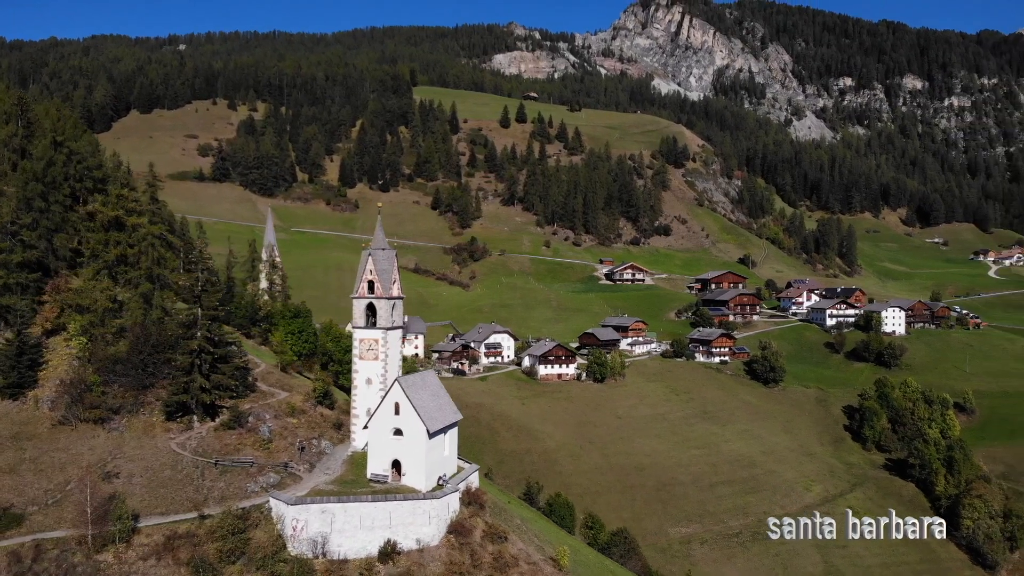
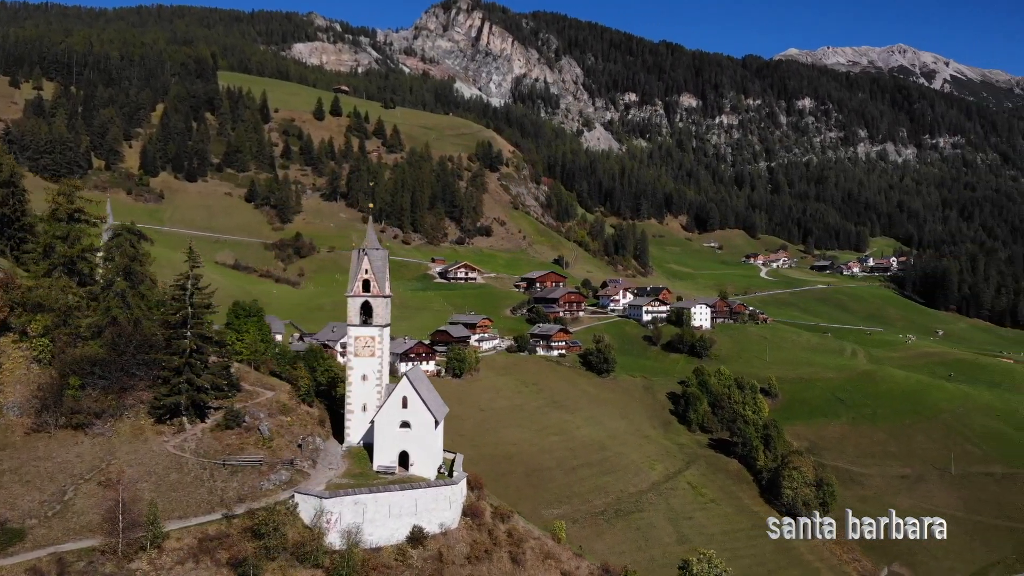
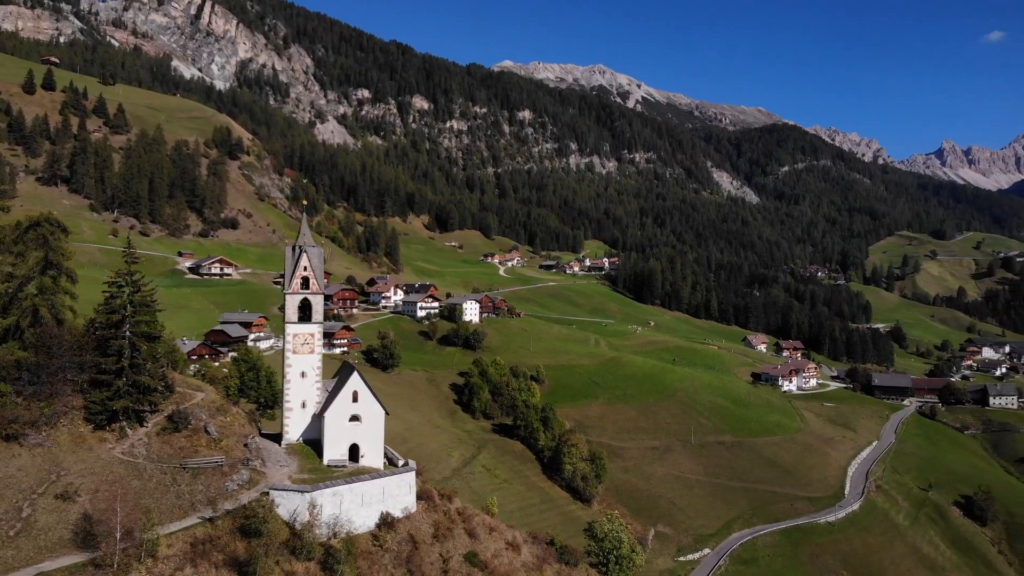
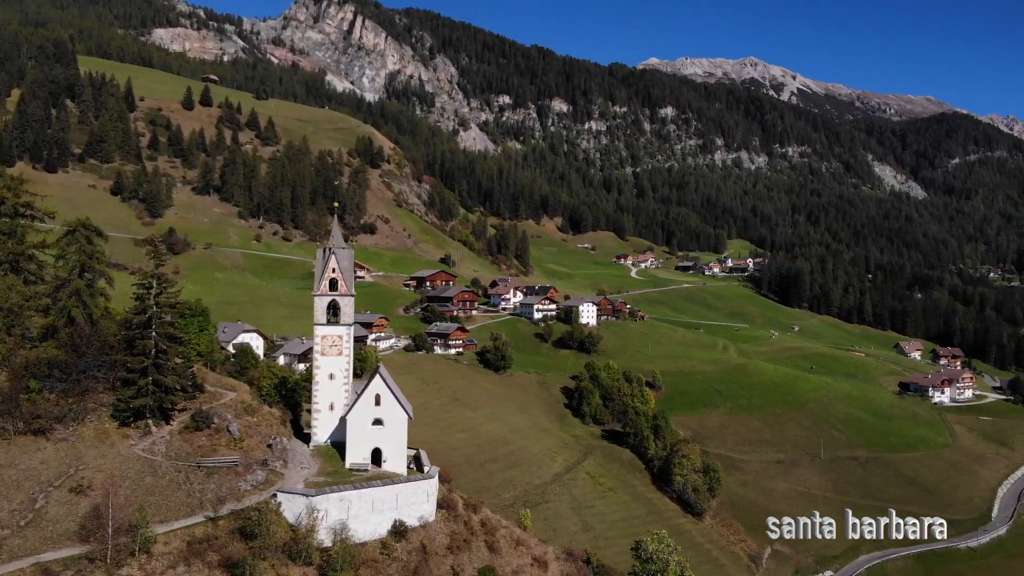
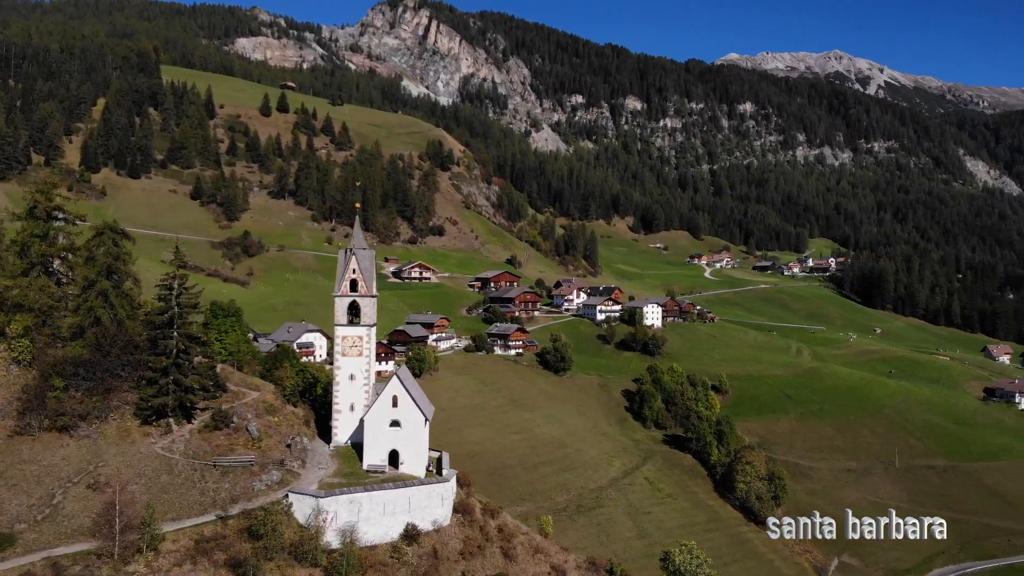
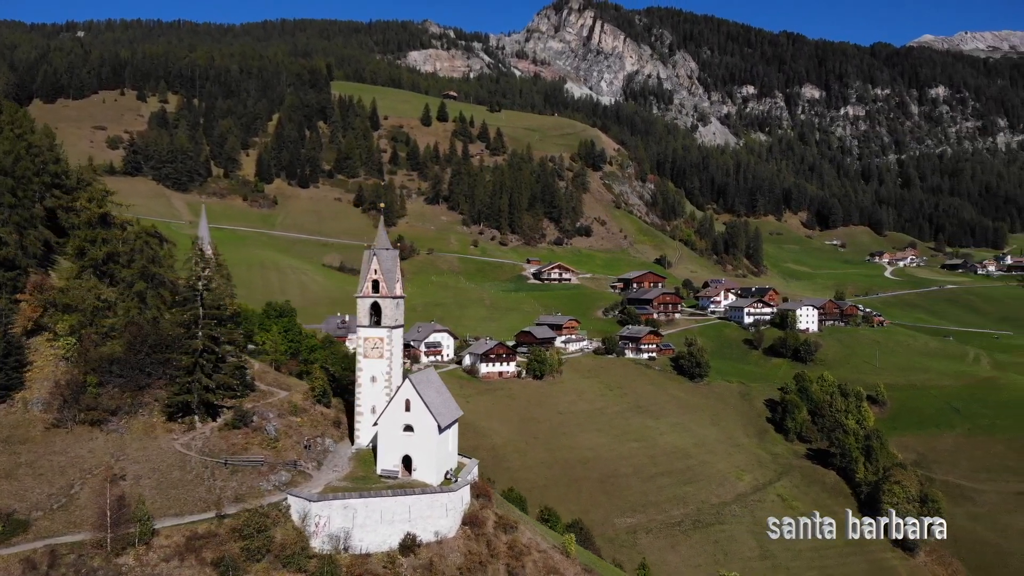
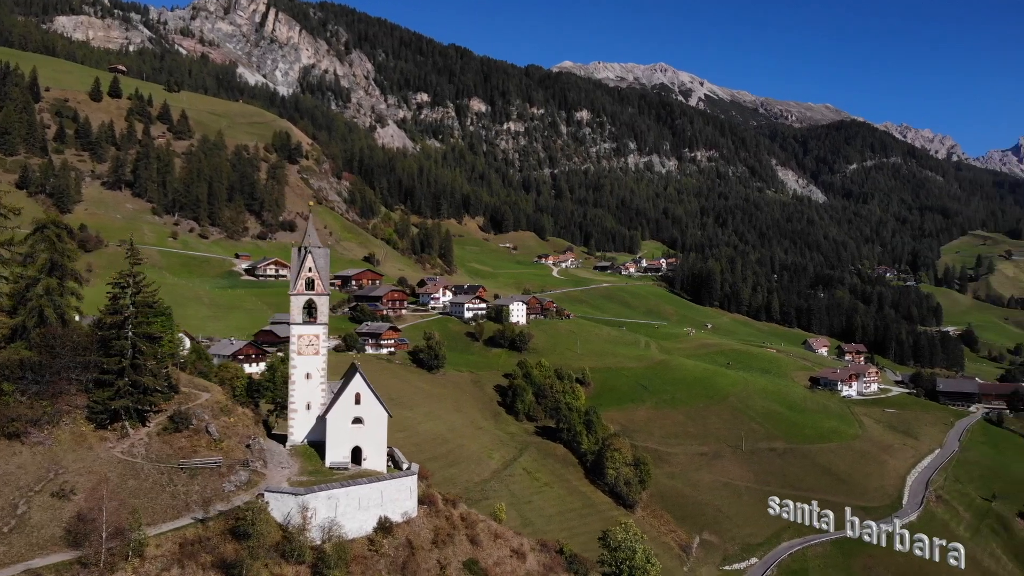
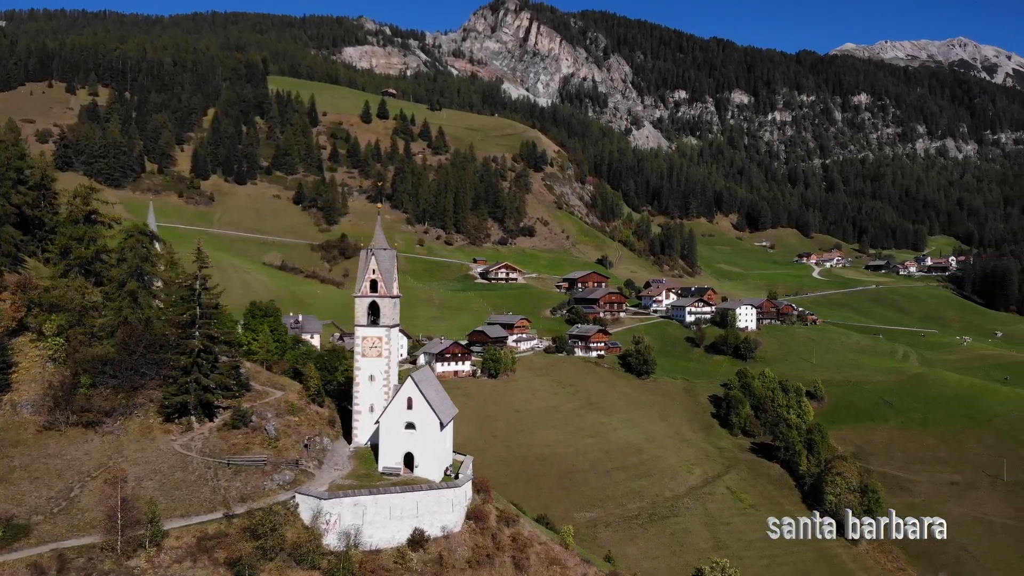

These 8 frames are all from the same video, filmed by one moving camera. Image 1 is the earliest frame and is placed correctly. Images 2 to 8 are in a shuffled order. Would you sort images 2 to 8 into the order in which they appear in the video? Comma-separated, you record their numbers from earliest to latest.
6, 8, 2, 5, 4, 7, 3
